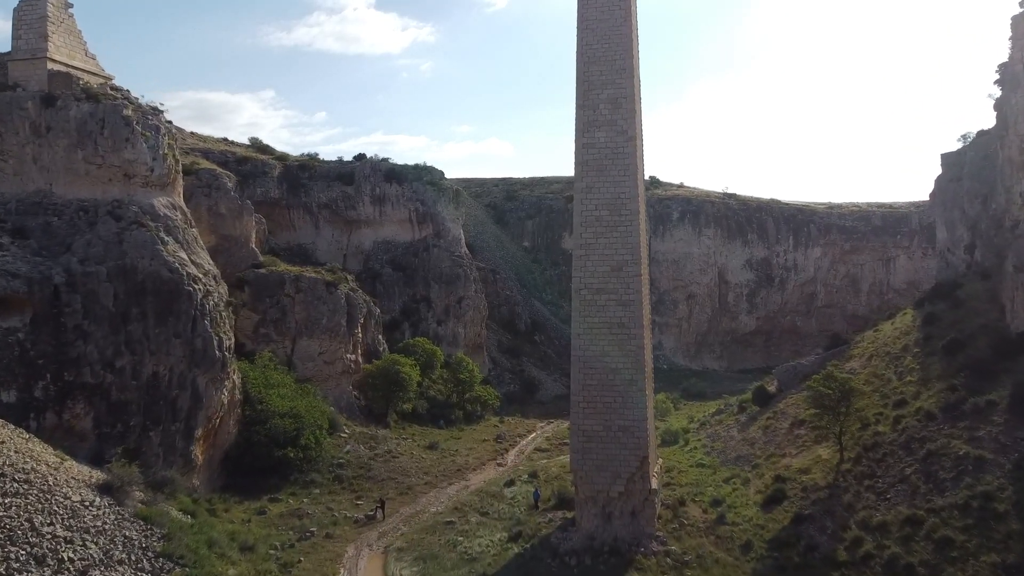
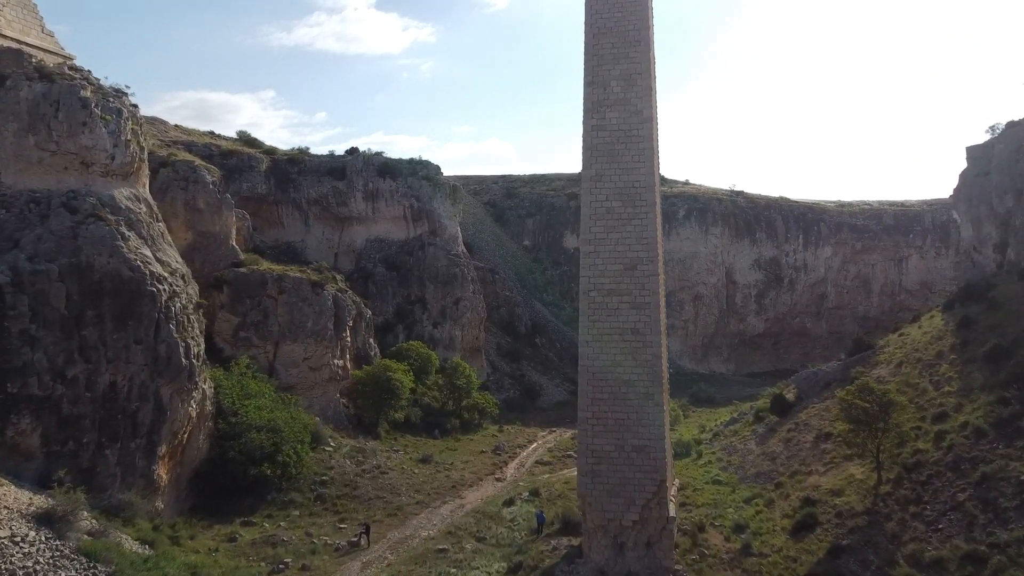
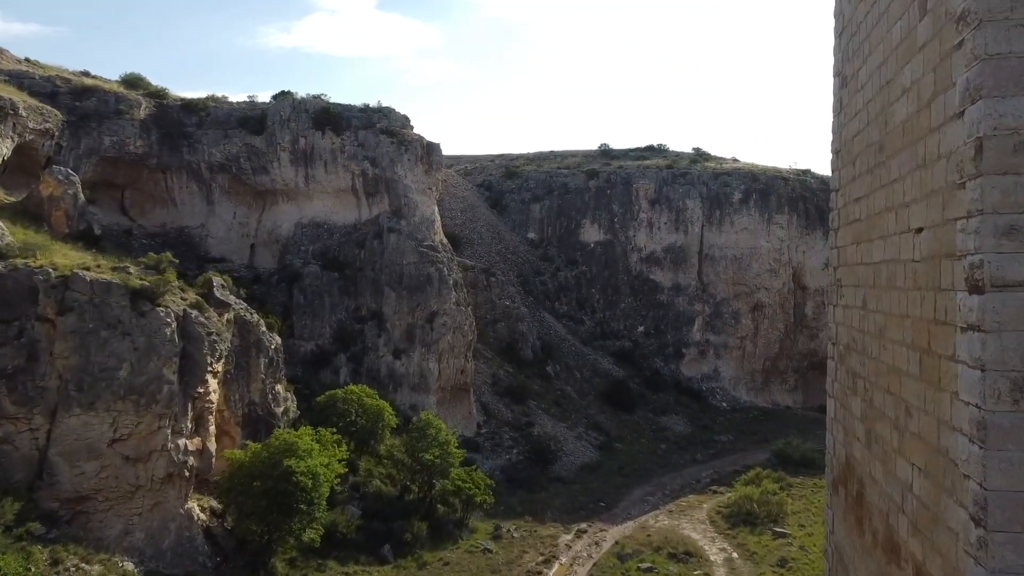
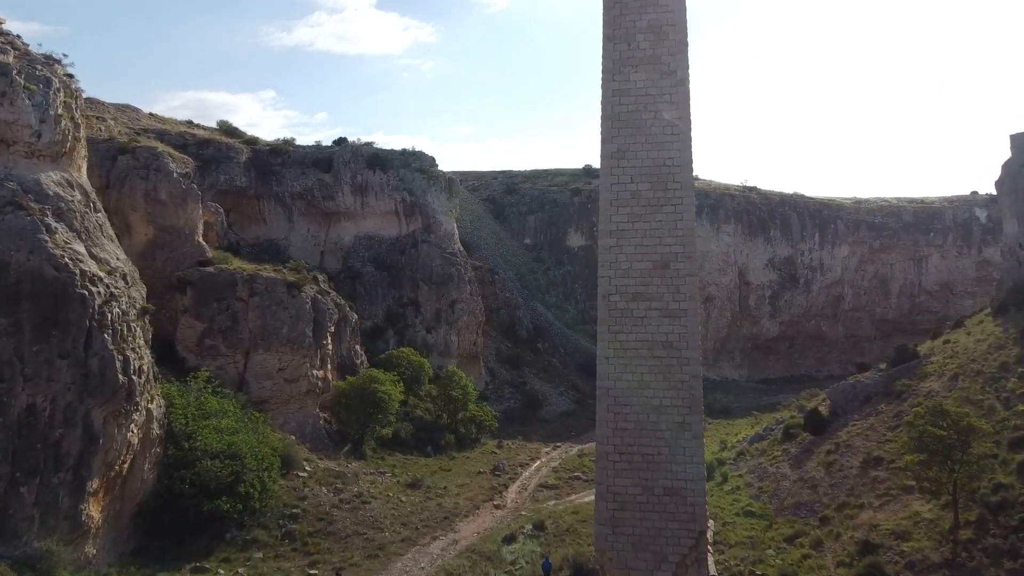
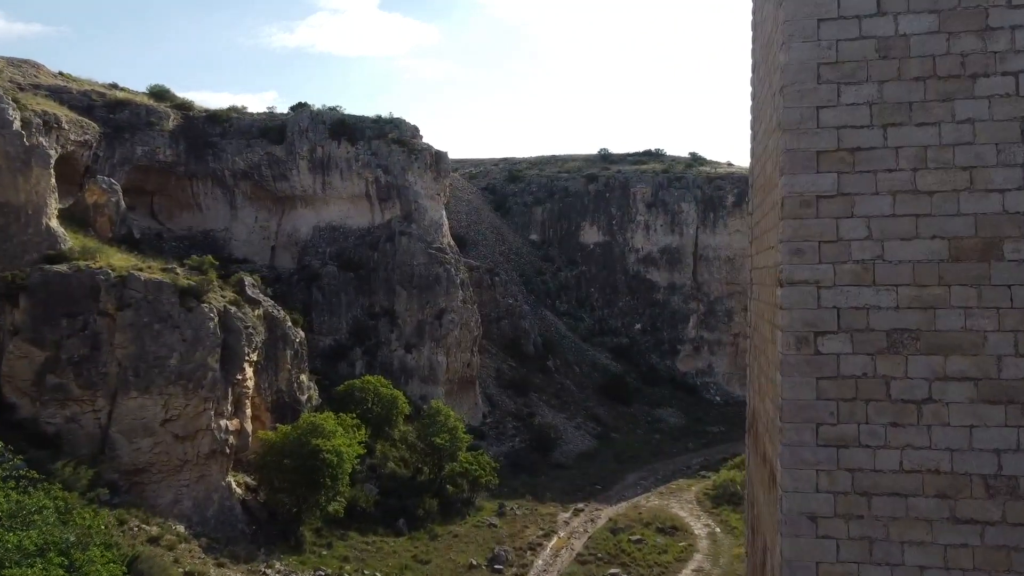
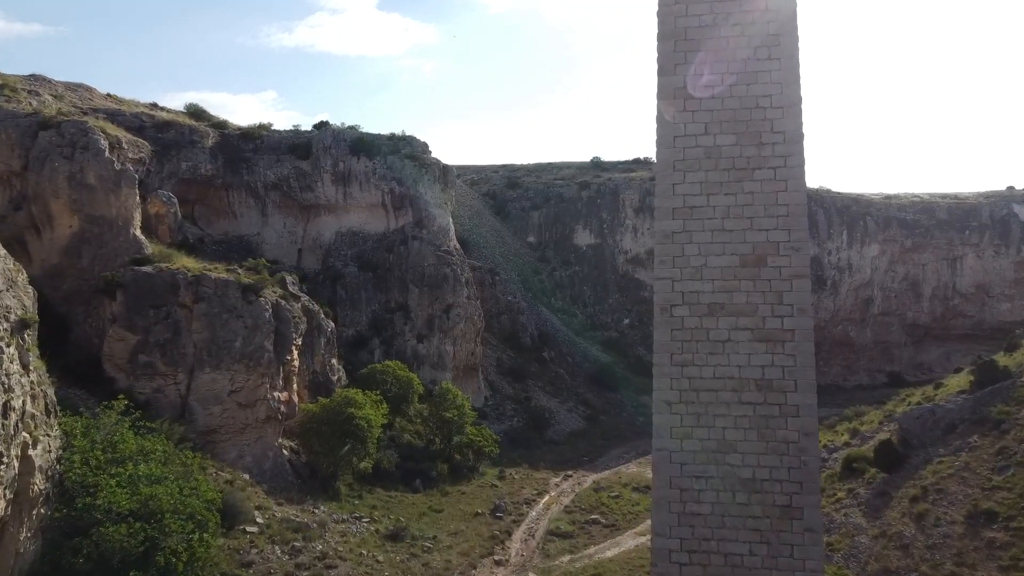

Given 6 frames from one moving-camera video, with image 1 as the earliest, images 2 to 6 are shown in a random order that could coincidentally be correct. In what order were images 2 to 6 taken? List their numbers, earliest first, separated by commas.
2, 4, 6, 5, 3
